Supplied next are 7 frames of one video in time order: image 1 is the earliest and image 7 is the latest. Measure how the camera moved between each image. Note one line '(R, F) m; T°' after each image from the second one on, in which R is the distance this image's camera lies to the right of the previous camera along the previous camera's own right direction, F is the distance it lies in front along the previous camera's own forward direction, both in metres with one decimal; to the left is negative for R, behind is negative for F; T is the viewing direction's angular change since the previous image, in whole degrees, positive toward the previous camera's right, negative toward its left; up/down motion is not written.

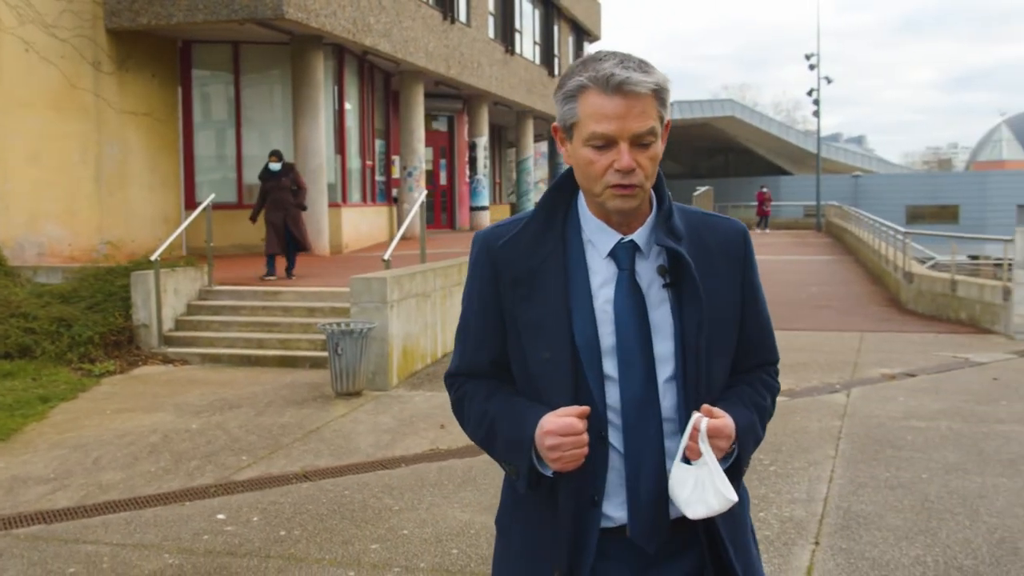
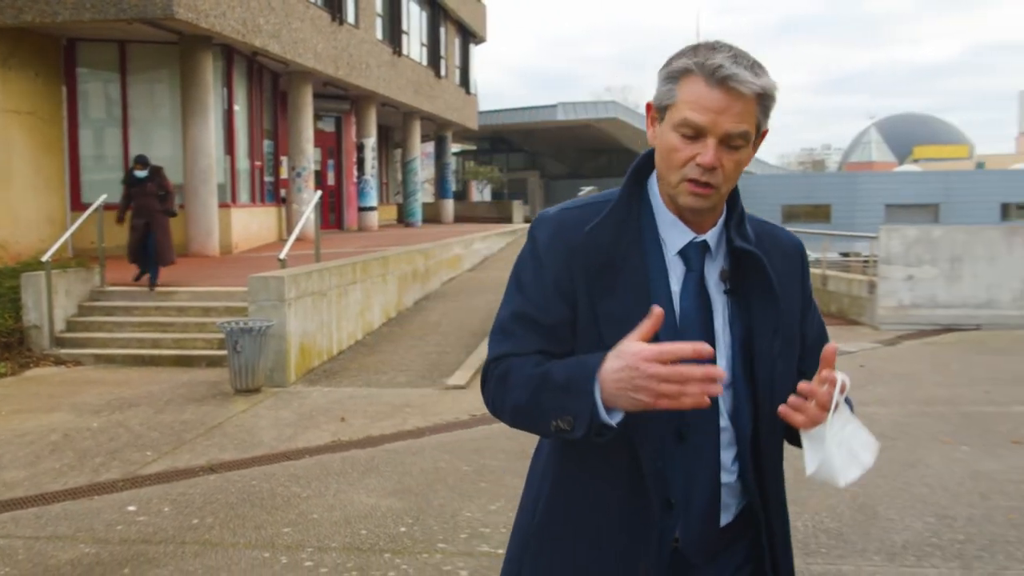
(-0.1, -0.3) m; +5°
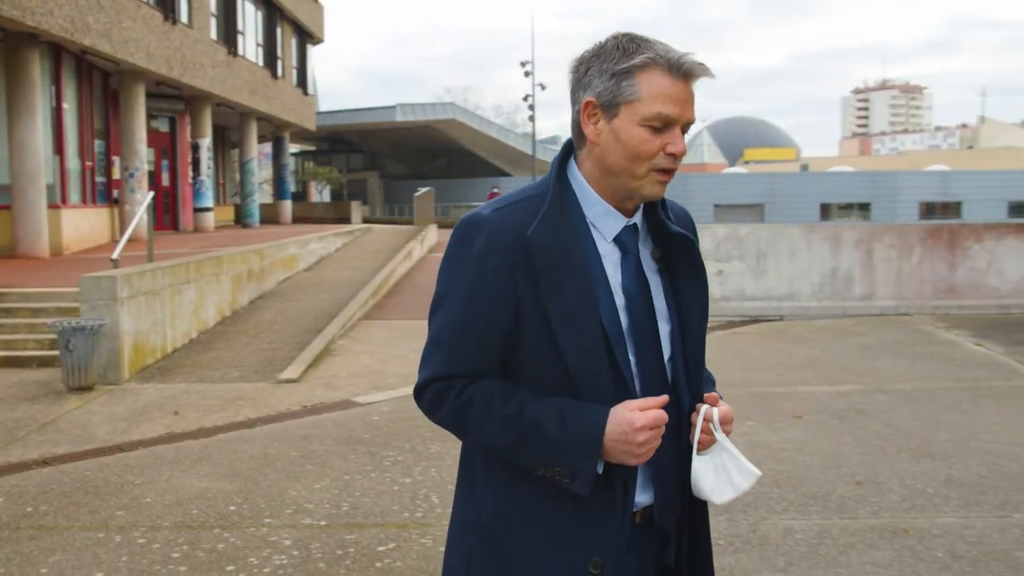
(+0.1, -0.4) m; +7°
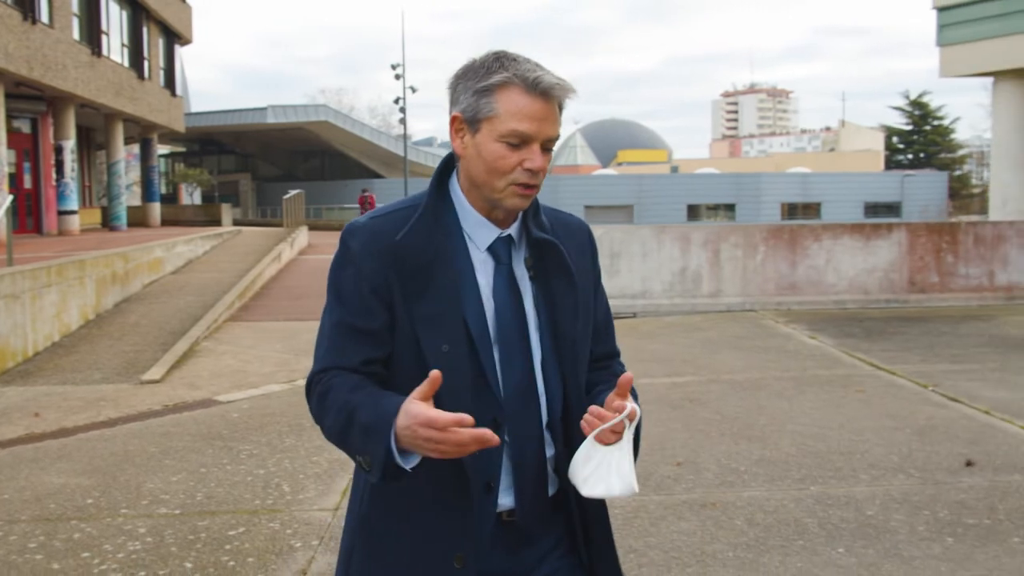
(+0.1, -0.4) m; +6°
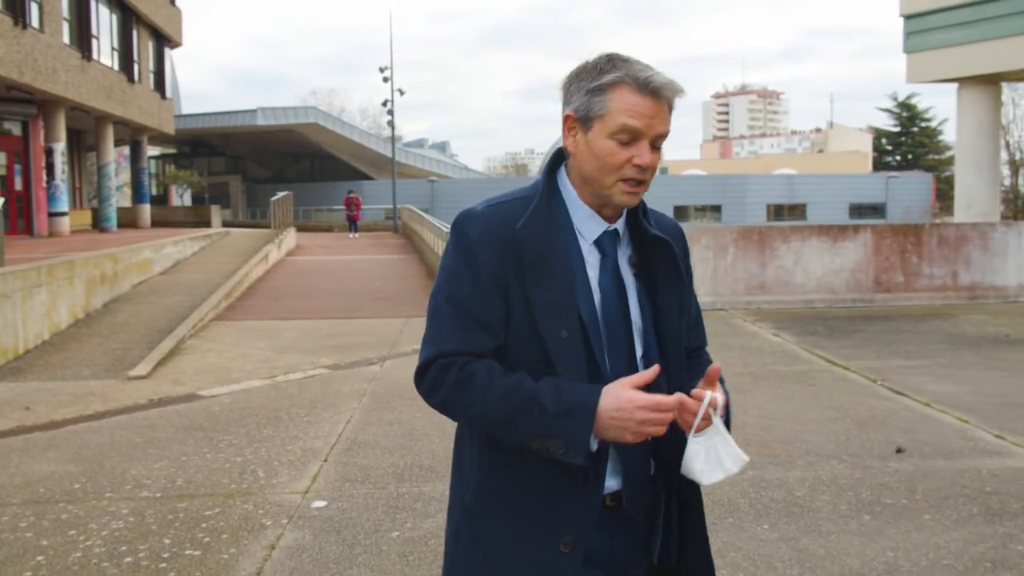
(+0.1, -0.4) m; 0°
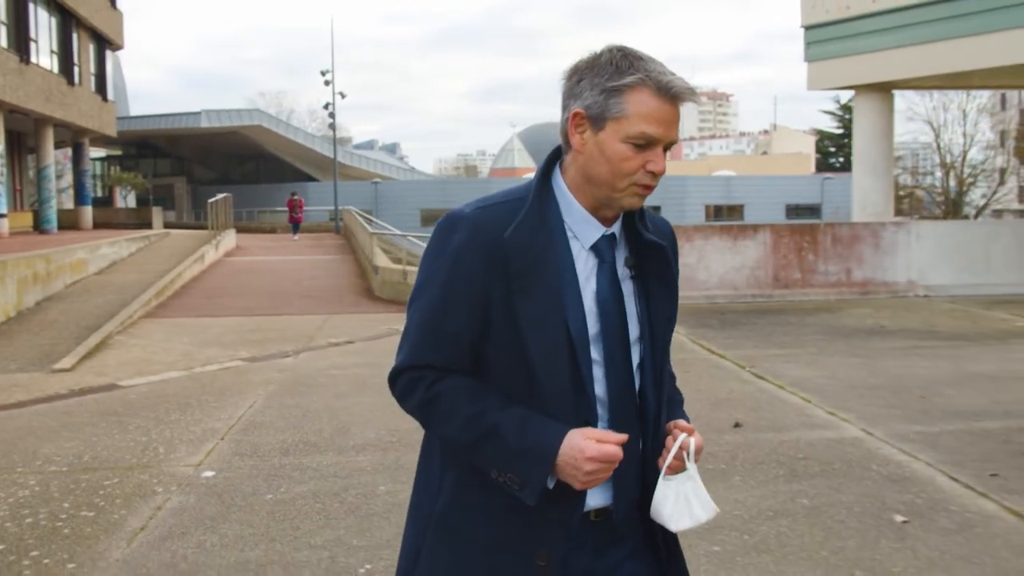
(+0.4, -0.6) m; +2°
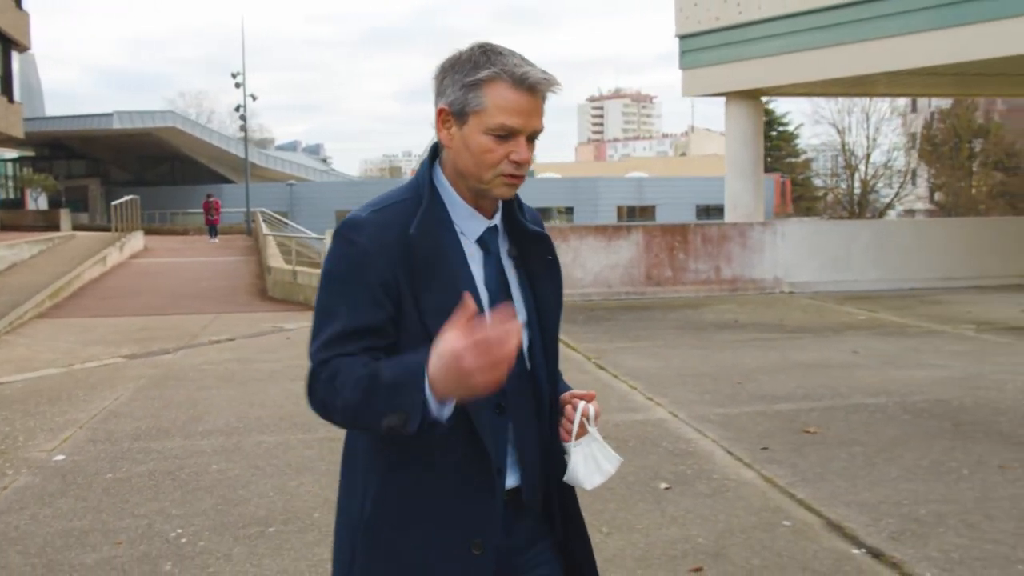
(+0.5, -0.6) m; +3°
